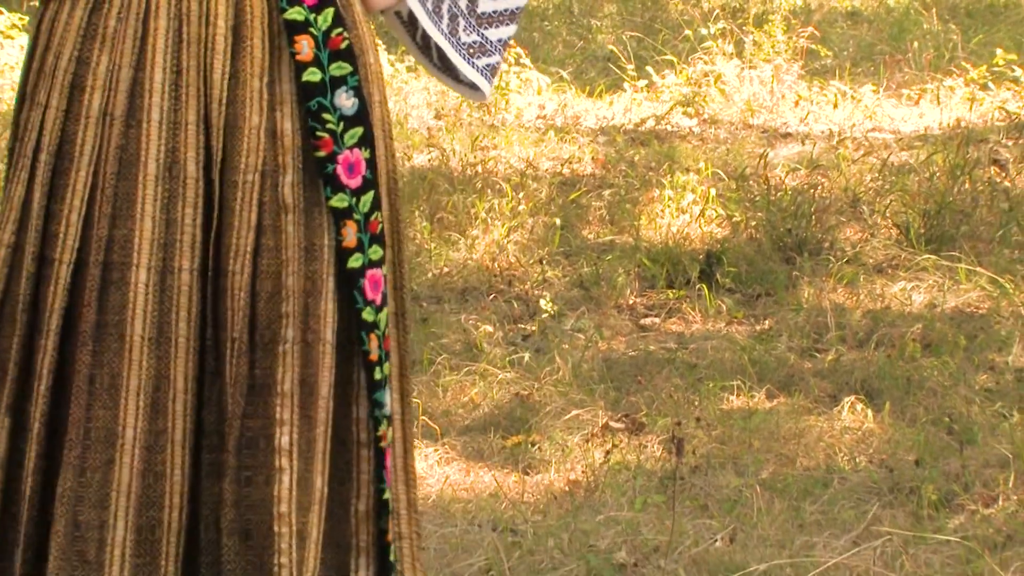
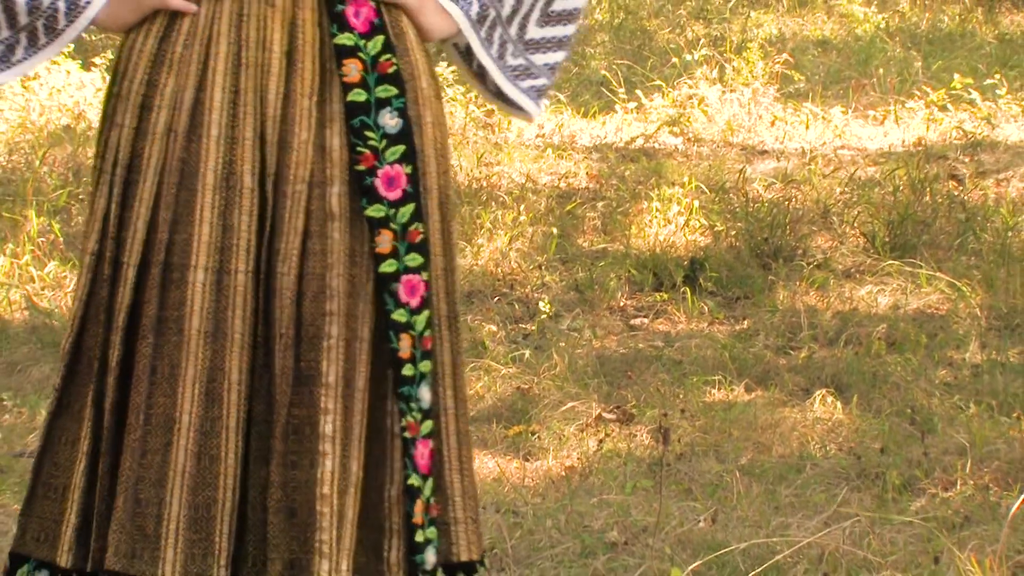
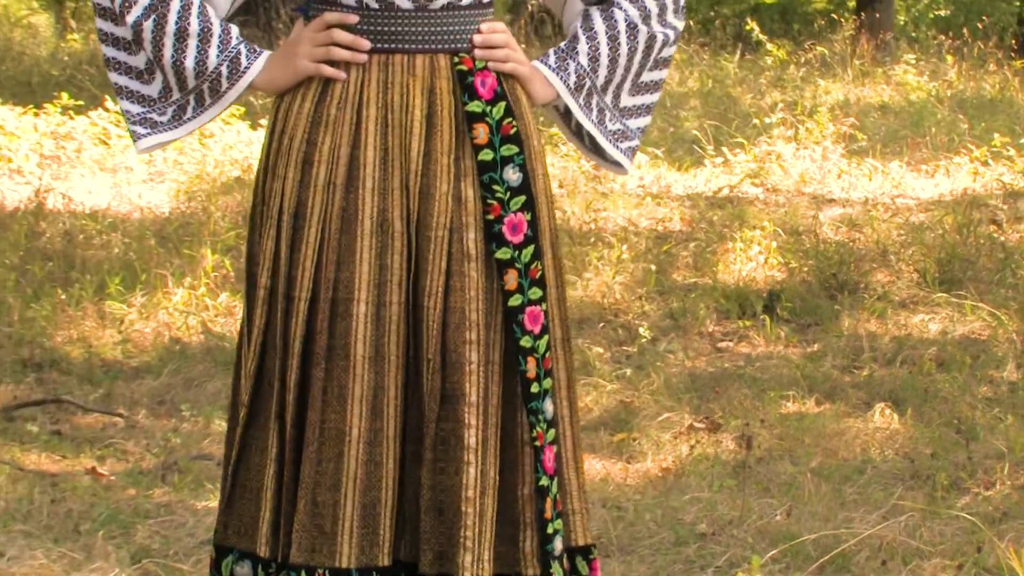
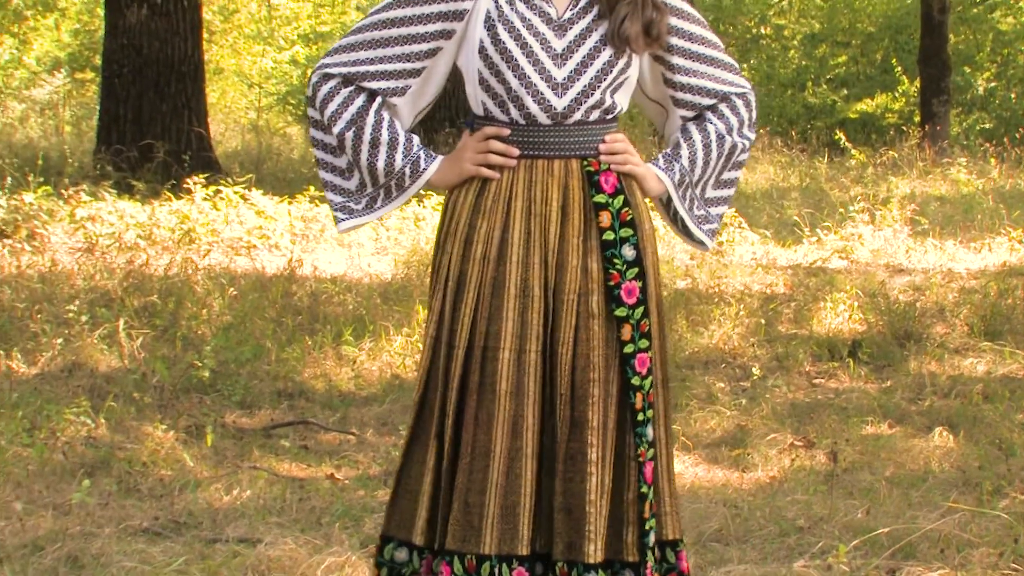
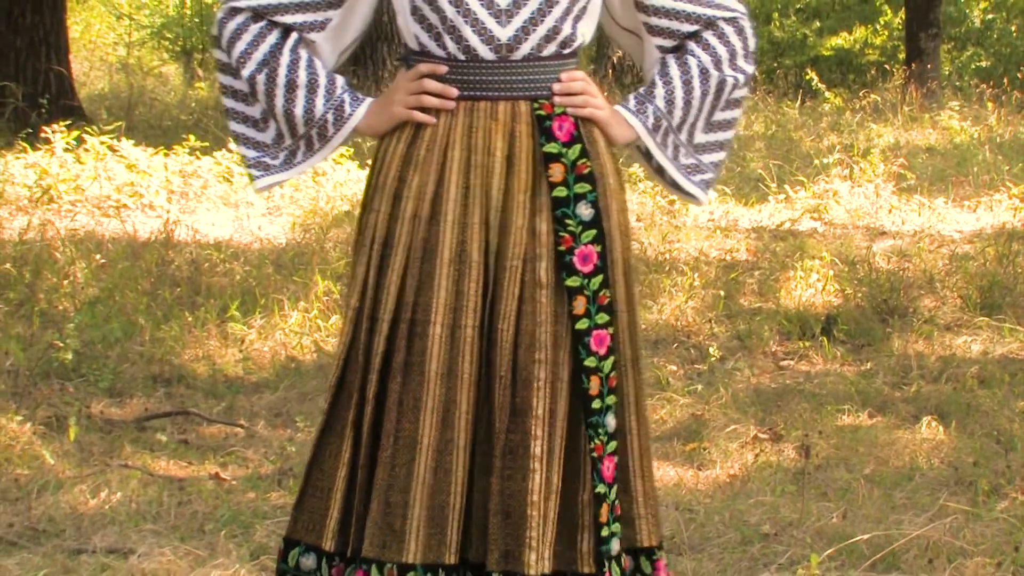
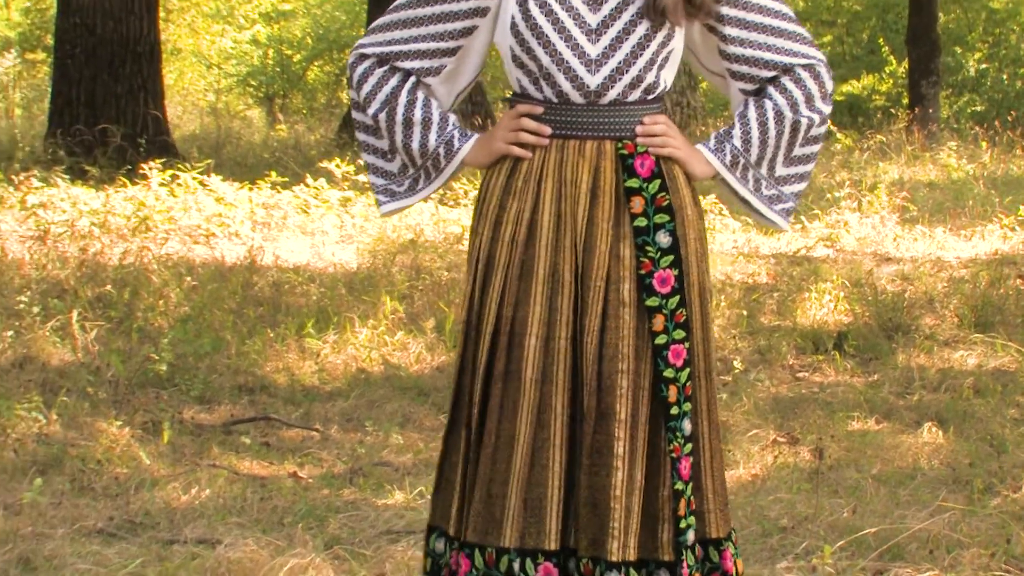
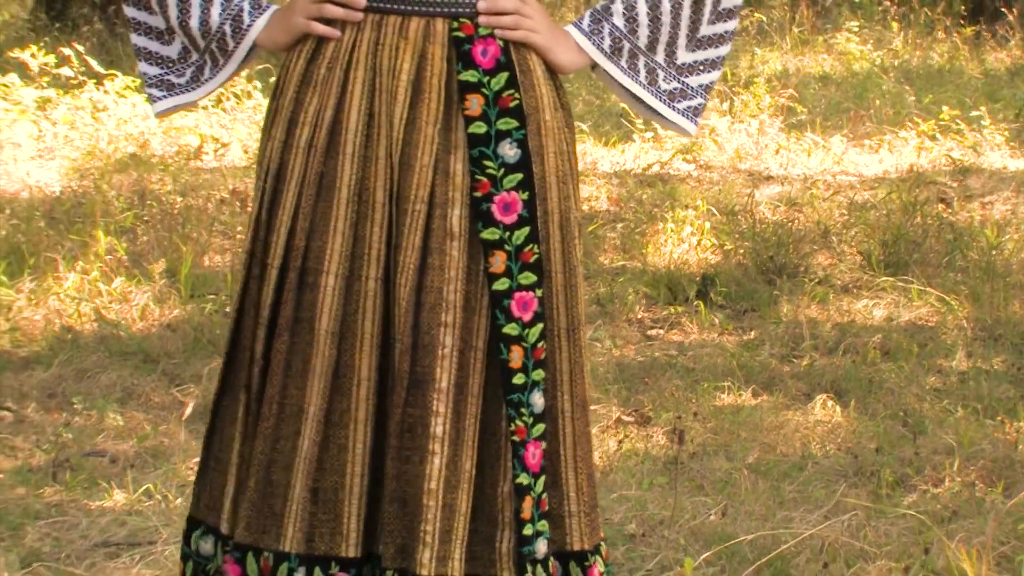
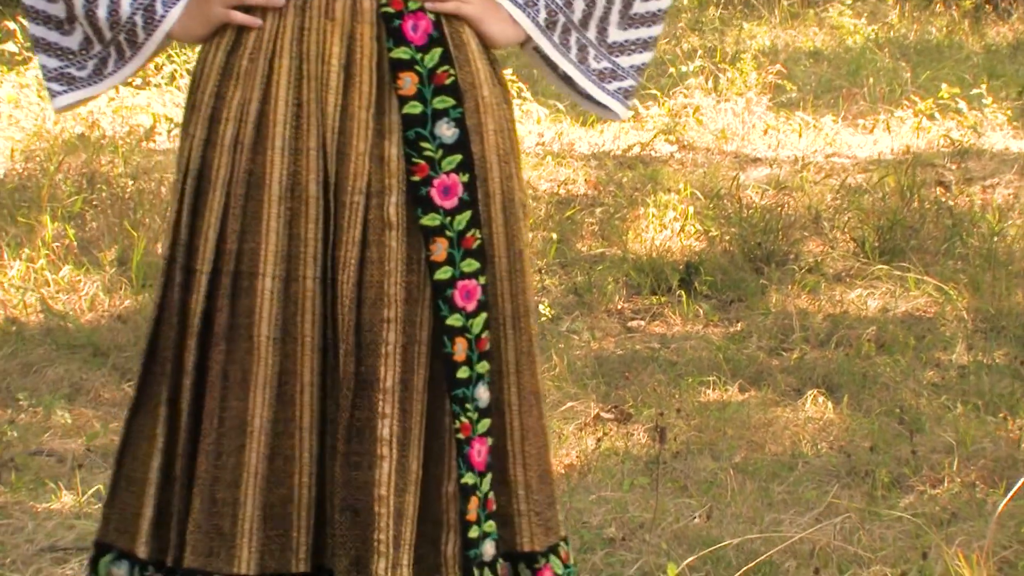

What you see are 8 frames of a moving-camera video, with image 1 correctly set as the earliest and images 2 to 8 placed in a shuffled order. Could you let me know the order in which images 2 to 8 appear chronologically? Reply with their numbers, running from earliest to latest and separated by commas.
2, 8, 7, 3, 5, 6, 4
